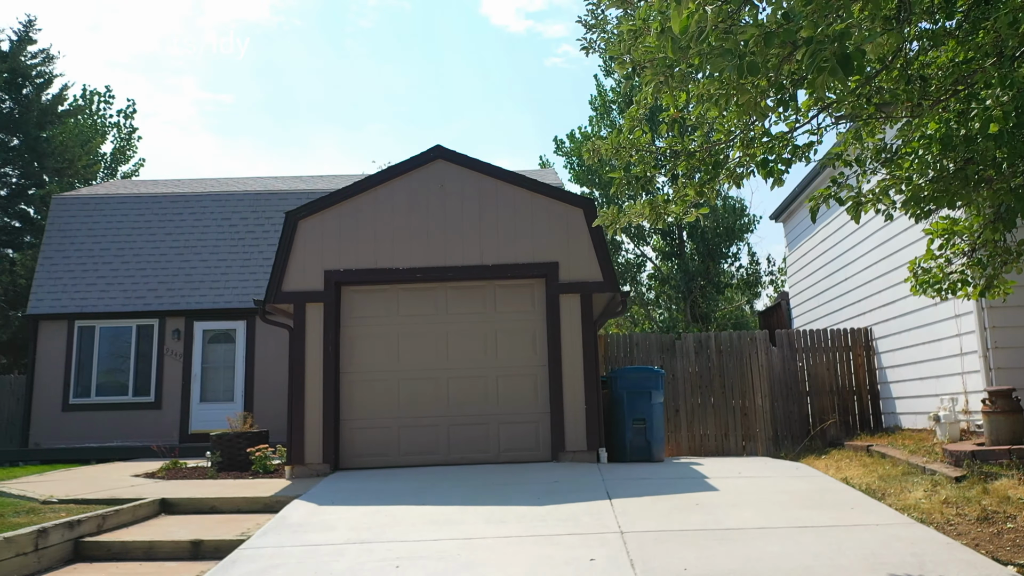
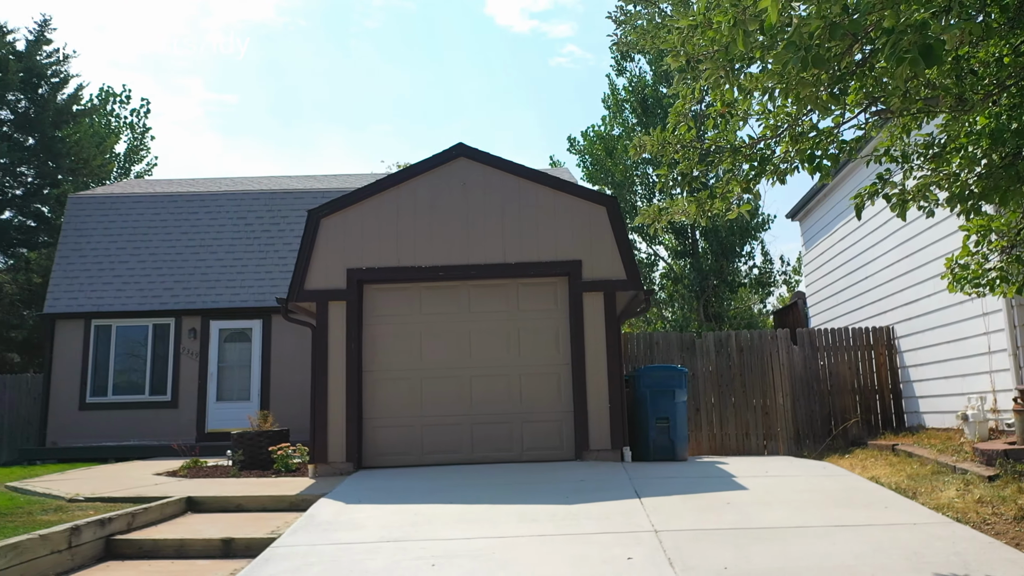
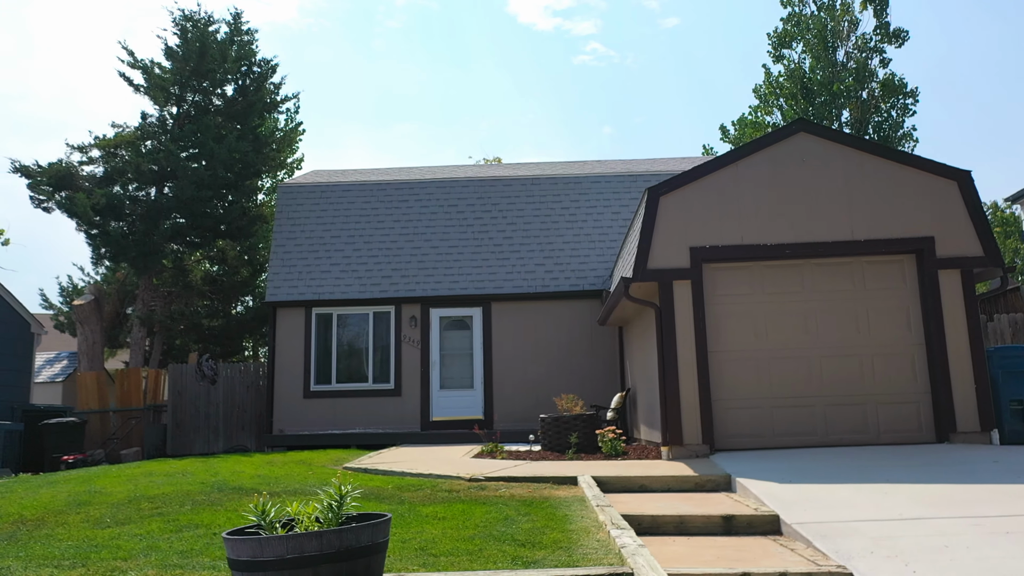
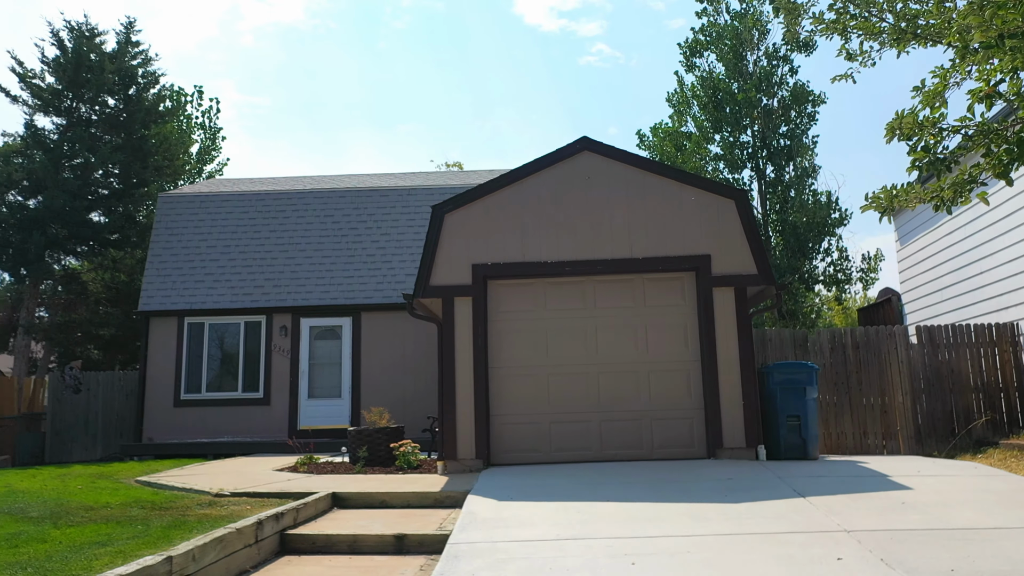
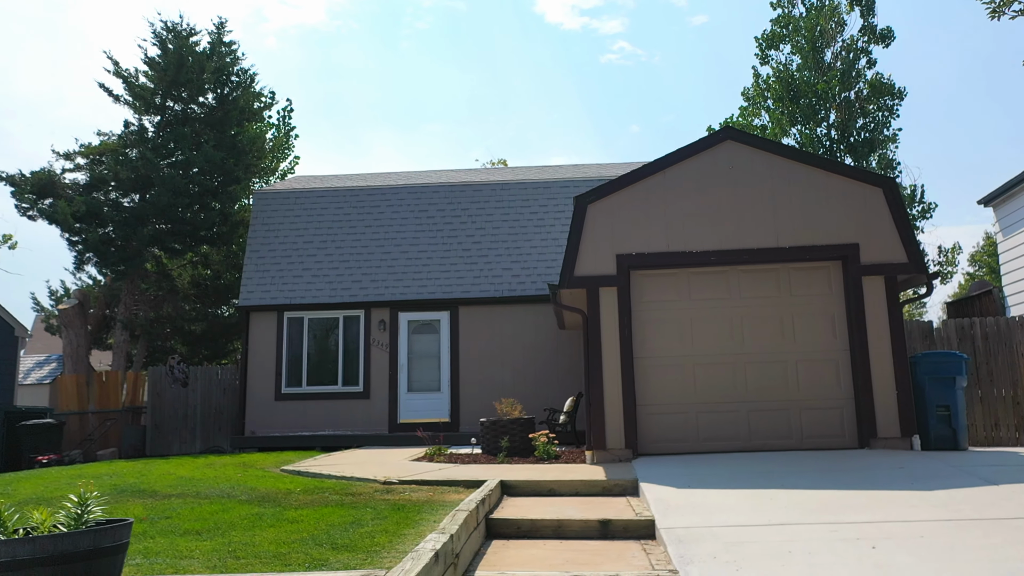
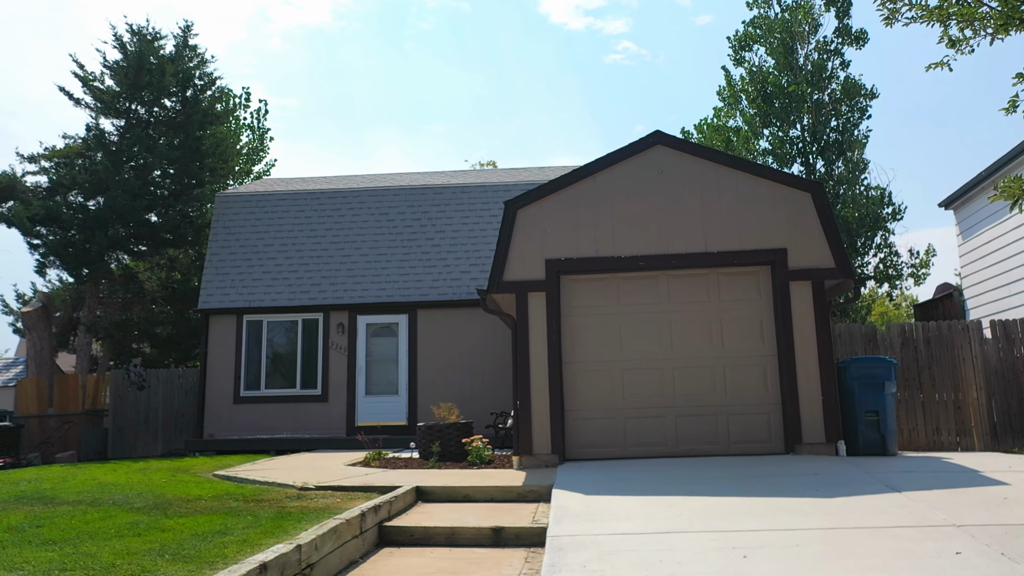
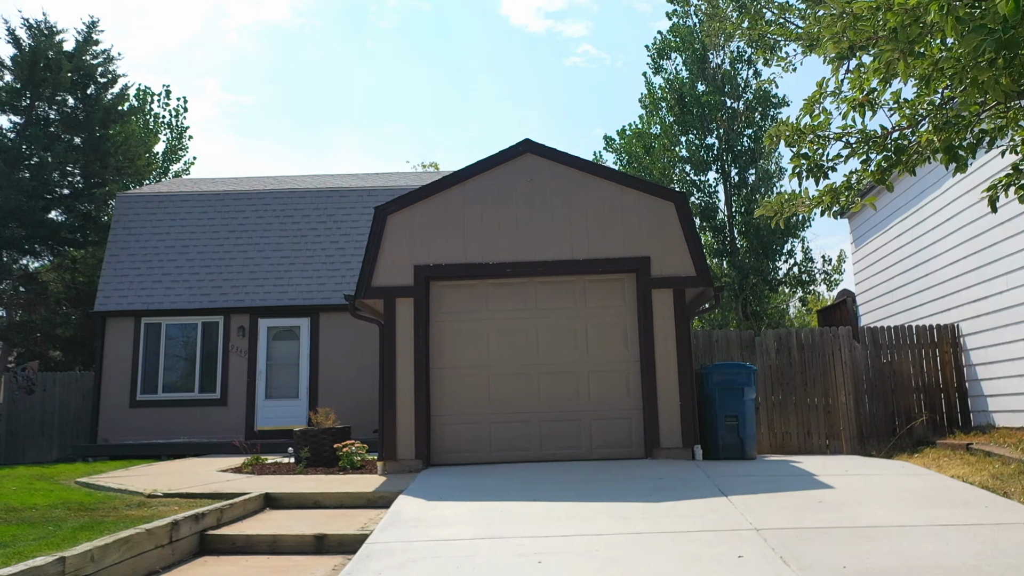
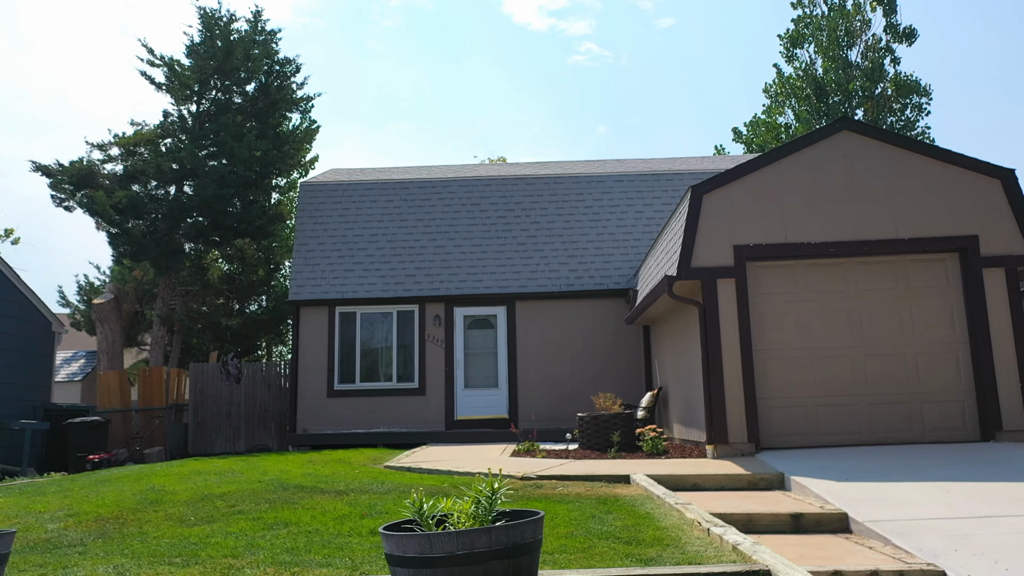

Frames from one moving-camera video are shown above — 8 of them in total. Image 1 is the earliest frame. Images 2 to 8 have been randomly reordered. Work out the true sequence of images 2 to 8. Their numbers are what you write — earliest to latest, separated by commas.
2, 7, 4, 6, 5, 3, 8
